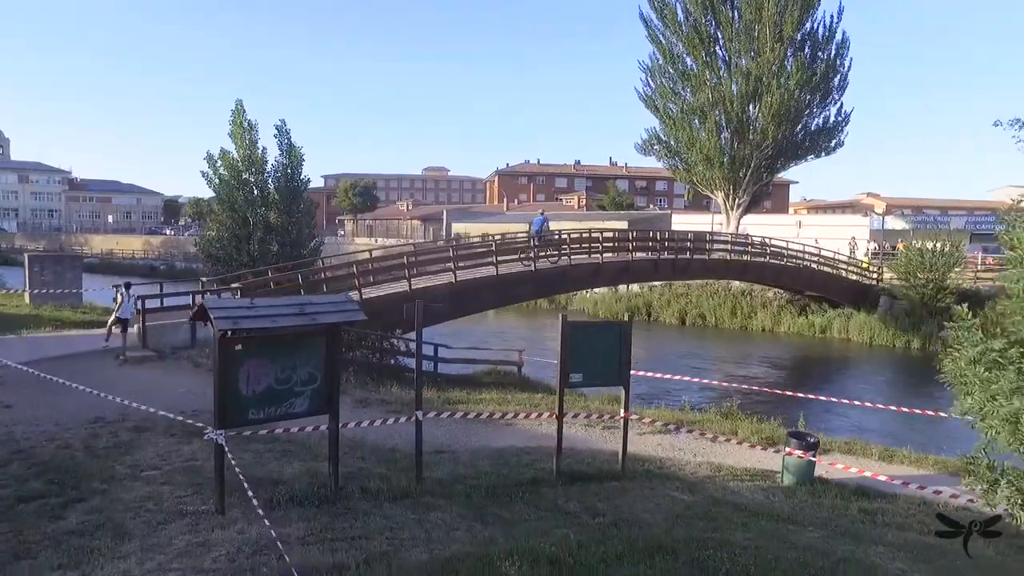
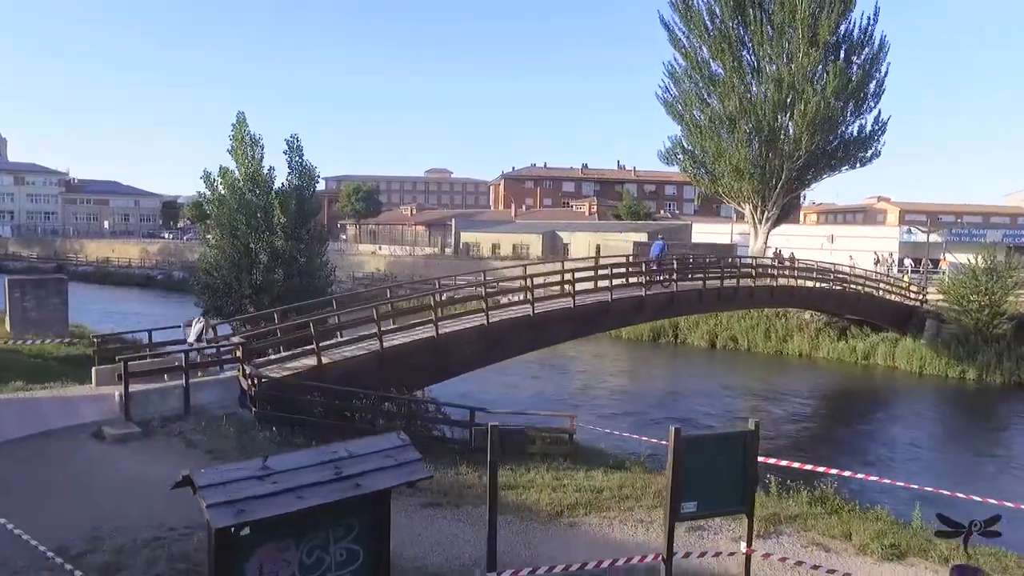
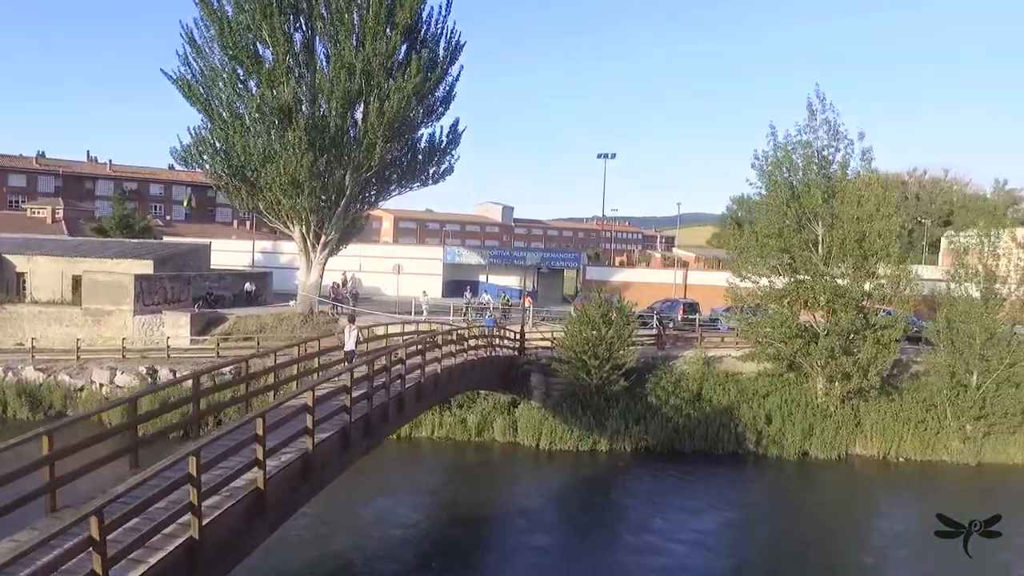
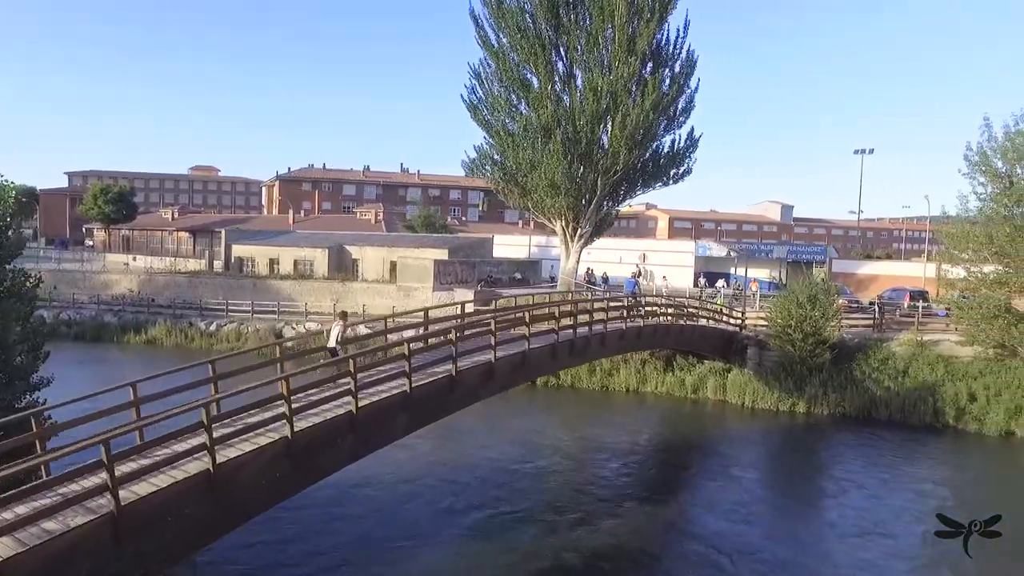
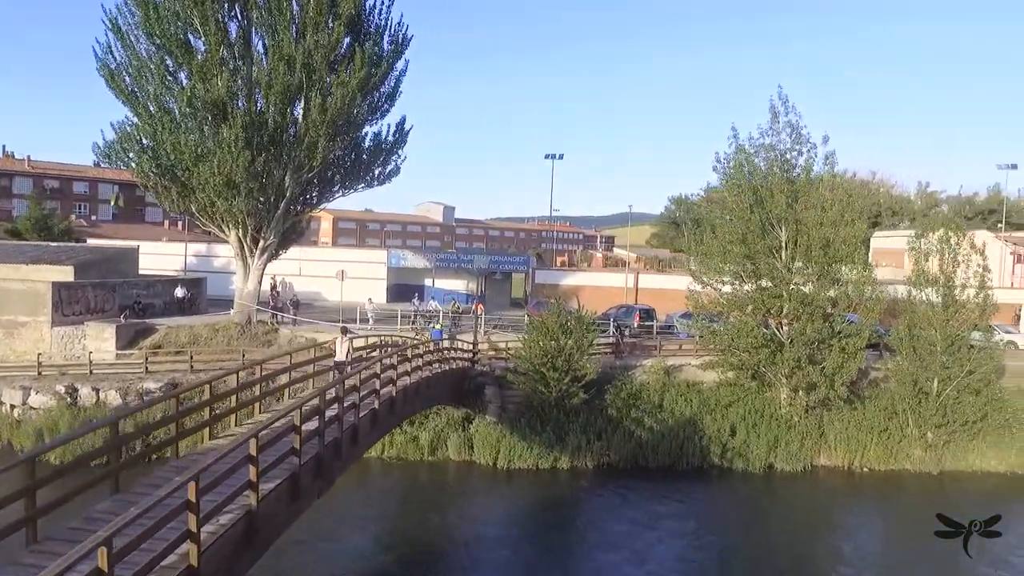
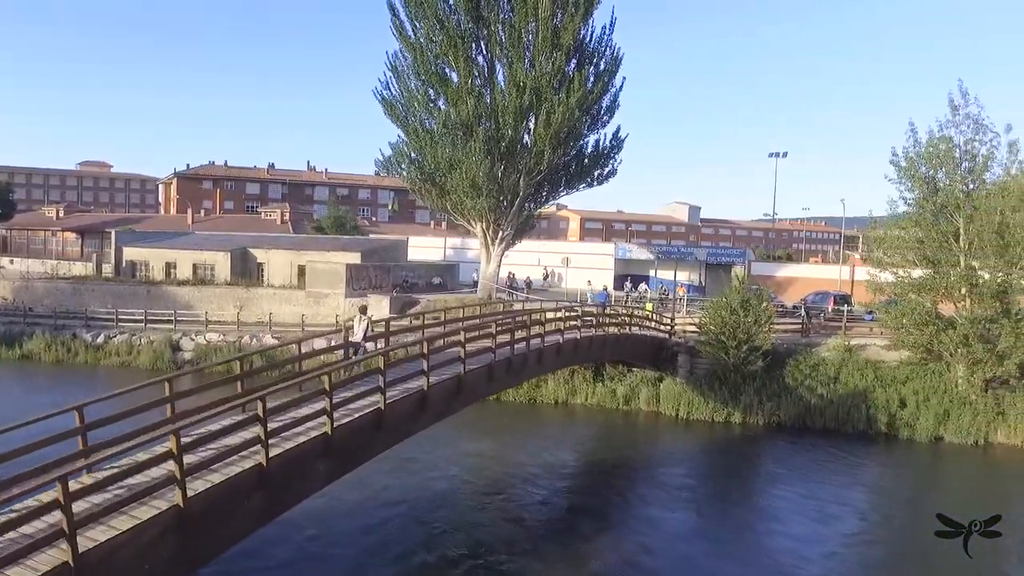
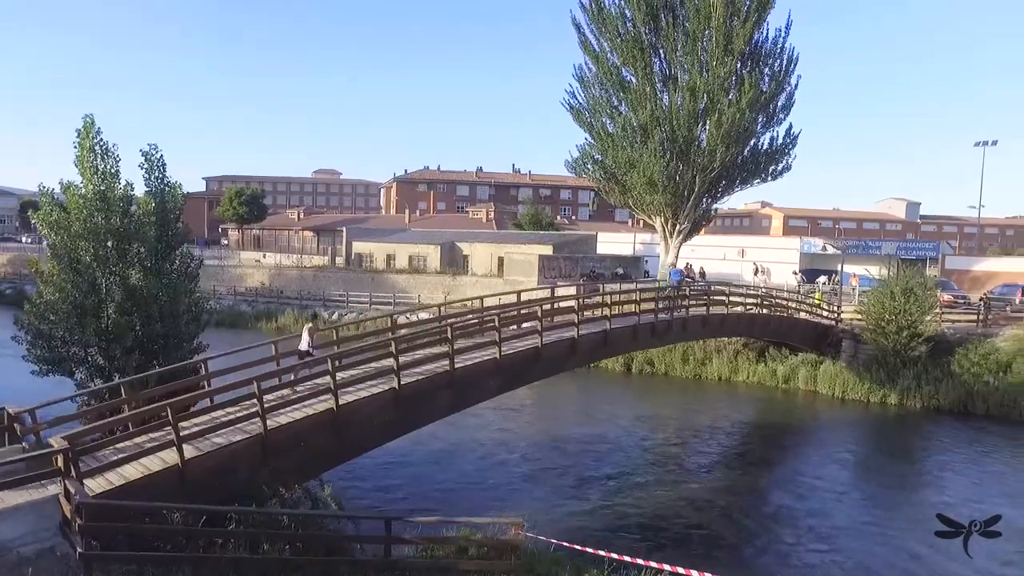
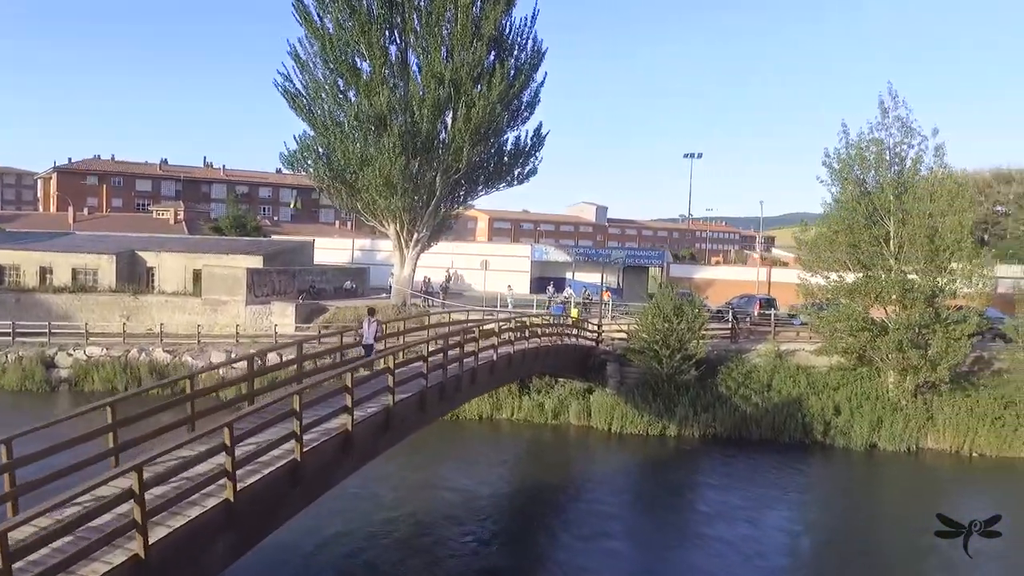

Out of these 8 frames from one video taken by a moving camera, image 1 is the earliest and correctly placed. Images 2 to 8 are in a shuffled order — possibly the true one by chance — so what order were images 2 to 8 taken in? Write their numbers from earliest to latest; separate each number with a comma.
2, 7, 4, 6, 8, 3, 5
